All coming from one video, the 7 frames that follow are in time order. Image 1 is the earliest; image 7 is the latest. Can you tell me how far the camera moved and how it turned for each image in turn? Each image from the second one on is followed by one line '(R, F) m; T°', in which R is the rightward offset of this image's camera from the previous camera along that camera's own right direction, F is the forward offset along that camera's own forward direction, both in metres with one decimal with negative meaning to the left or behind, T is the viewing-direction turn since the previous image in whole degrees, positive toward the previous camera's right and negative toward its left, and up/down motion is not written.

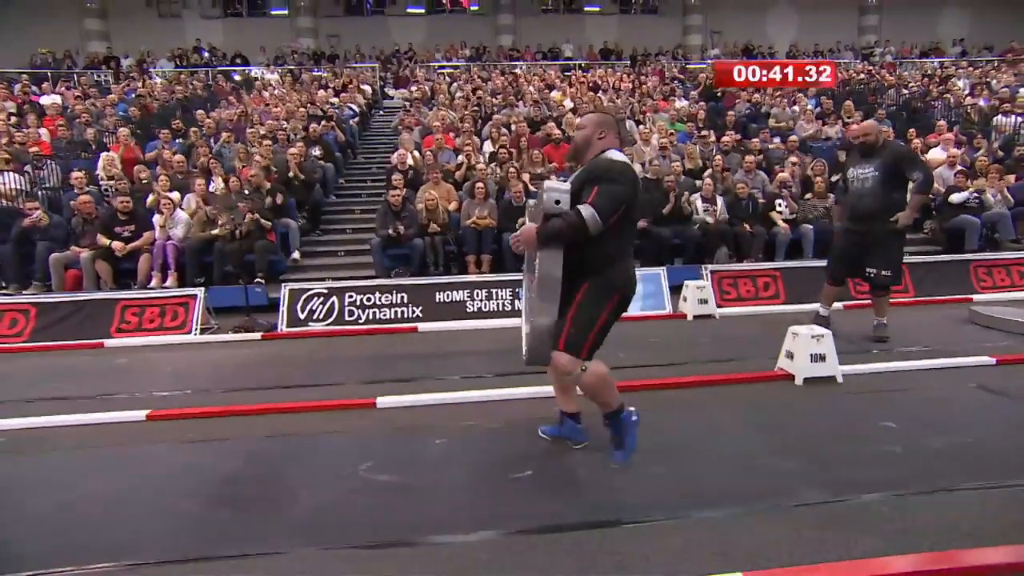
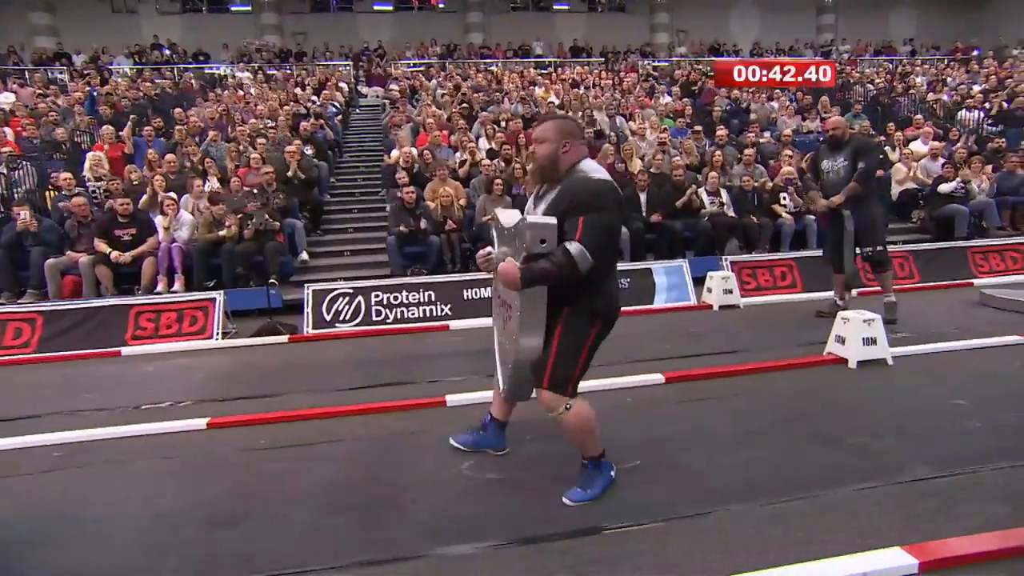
(-0.9, +0.1) m; +4°
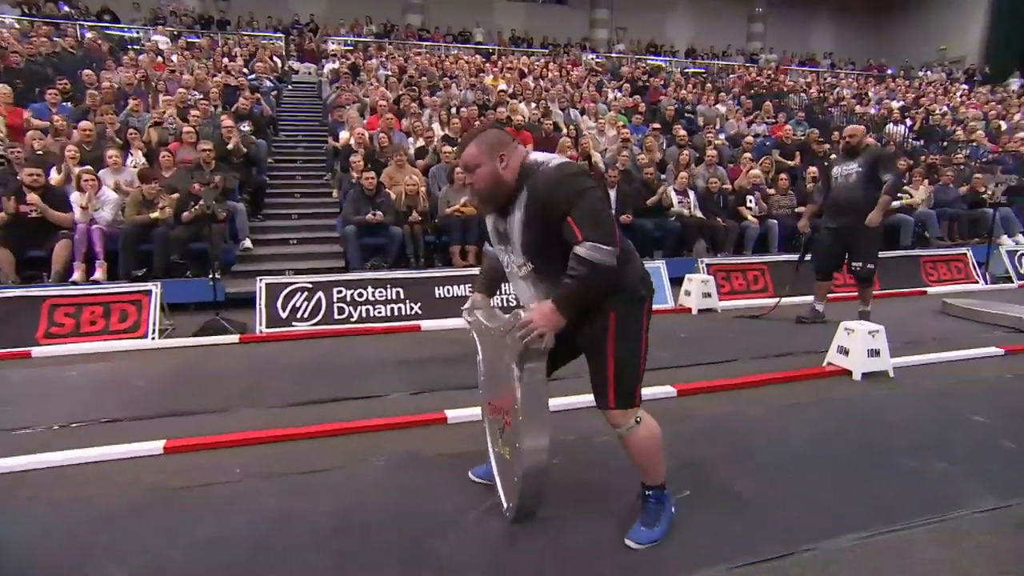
(-0.6, +0.5) m; +7°
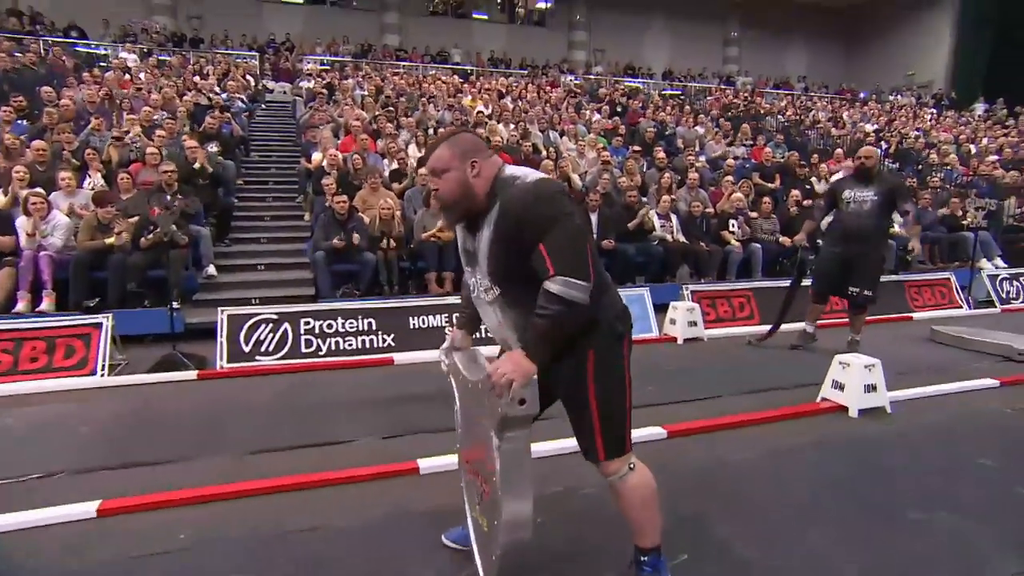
(0.0, +0.3) m; +2°
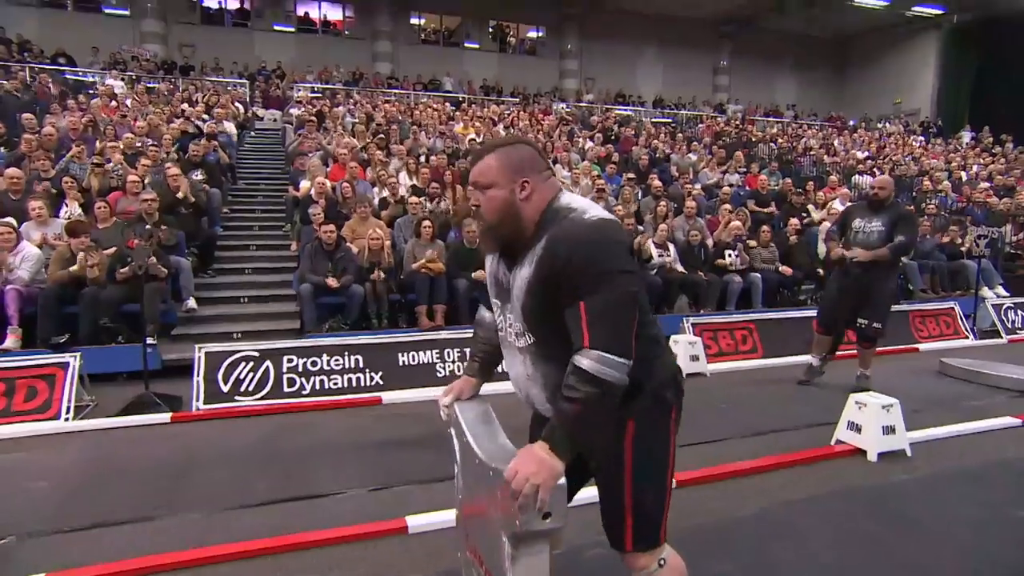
(0.0, +0.3) m; +1°
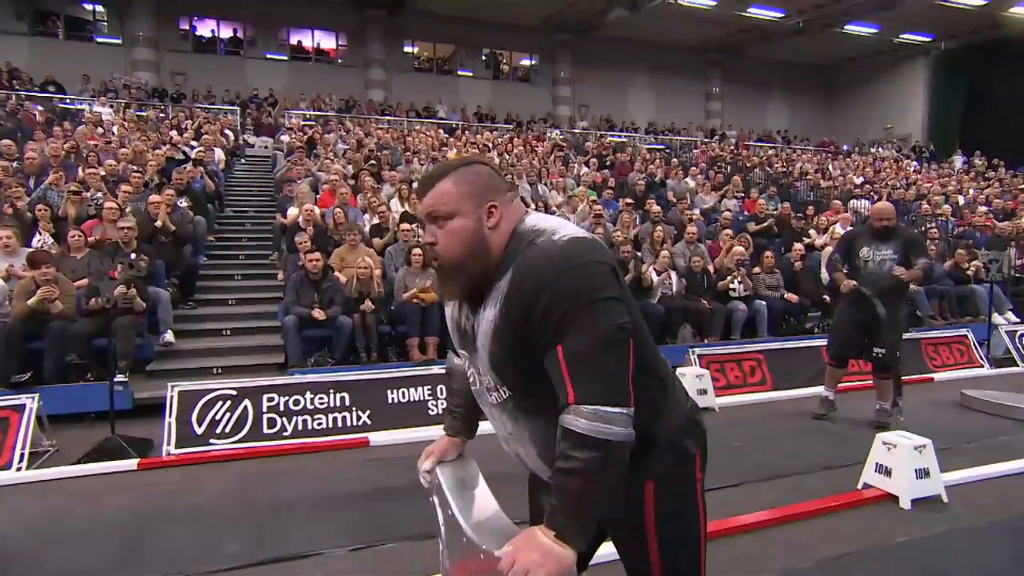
(0.0, +0.4) m; +1°
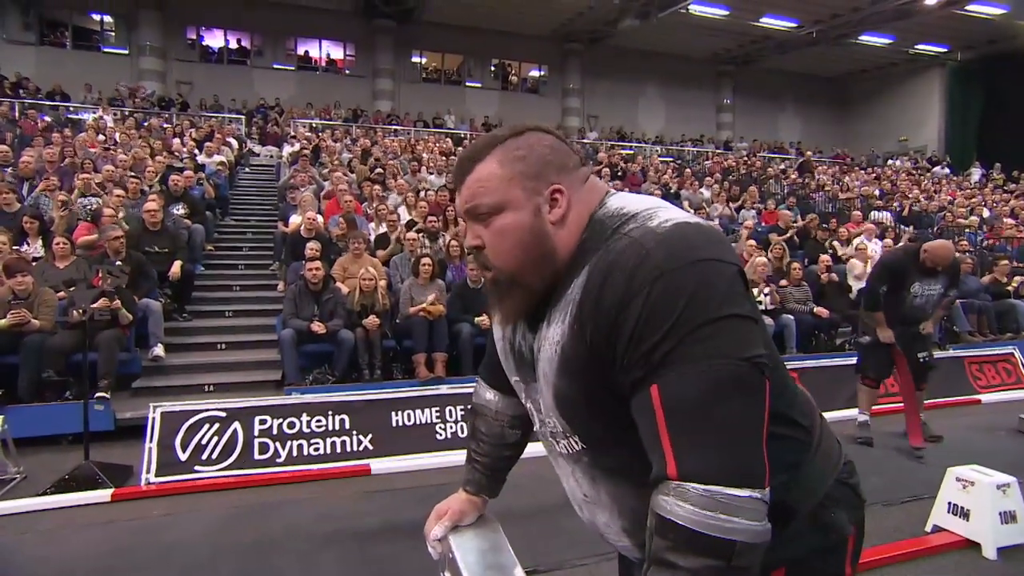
(-0.1, +0.5) m; -1°
